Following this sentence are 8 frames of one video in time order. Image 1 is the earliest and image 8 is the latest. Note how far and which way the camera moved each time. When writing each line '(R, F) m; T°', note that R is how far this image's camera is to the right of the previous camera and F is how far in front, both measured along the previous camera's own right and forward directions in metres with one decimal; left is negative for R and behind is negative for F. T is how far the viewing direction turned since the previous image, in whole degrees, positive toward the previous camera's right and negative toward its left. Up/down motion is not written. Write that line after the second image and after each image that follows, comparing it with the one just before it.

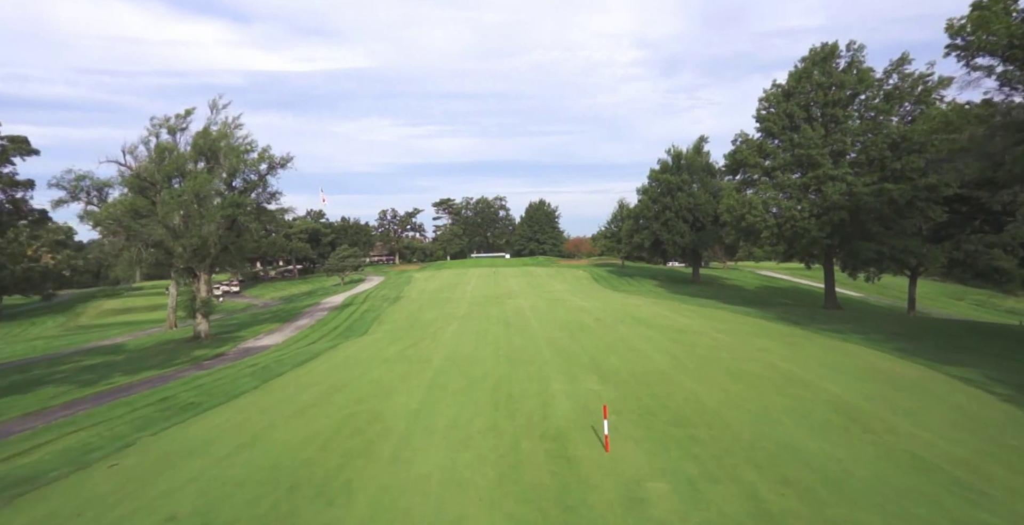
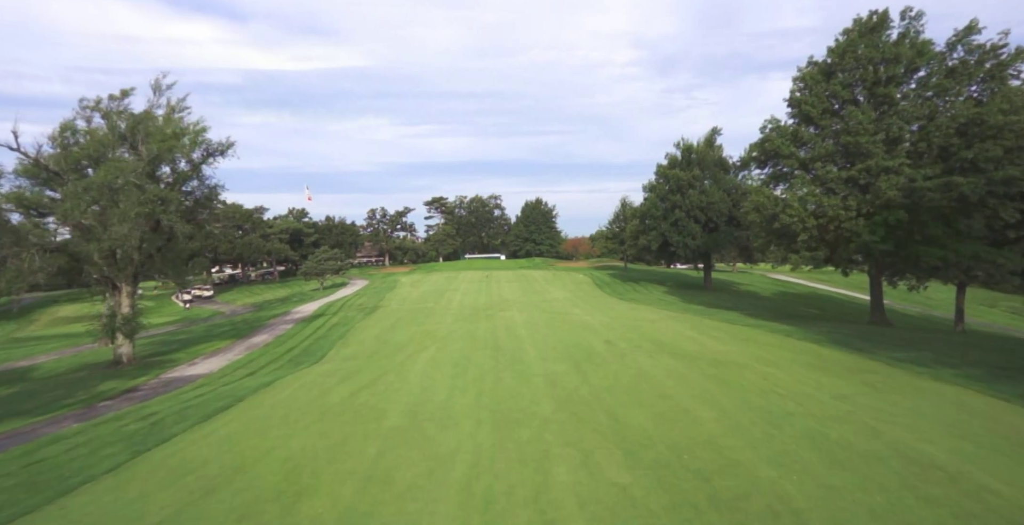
(+0.2, +3.6) m; 0°
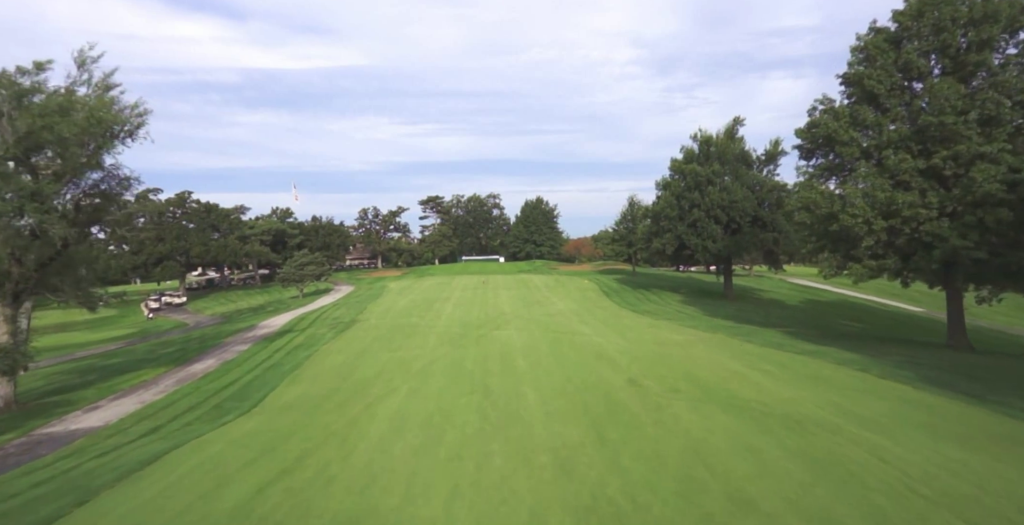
(+0.1, +3.8) m; 0°
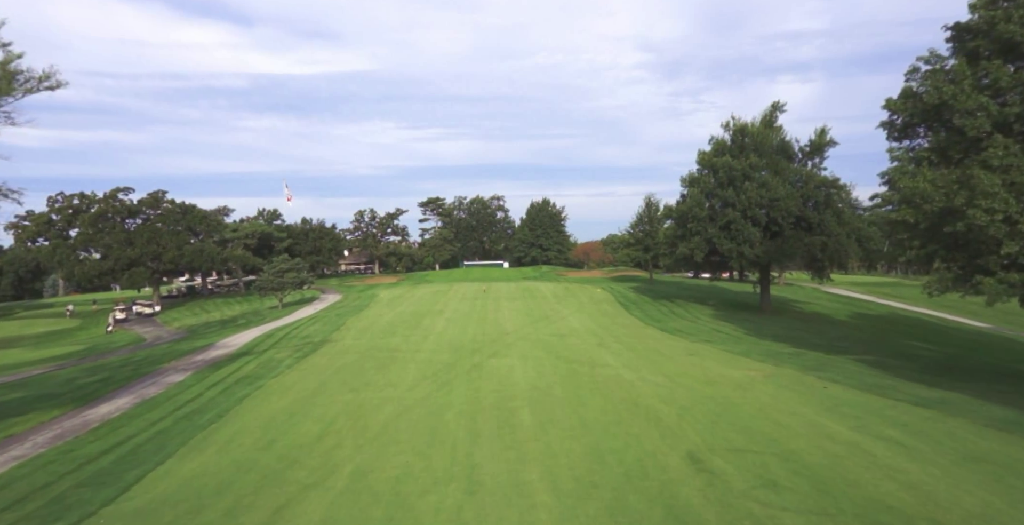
(+0.1, +4.2) m; -1°
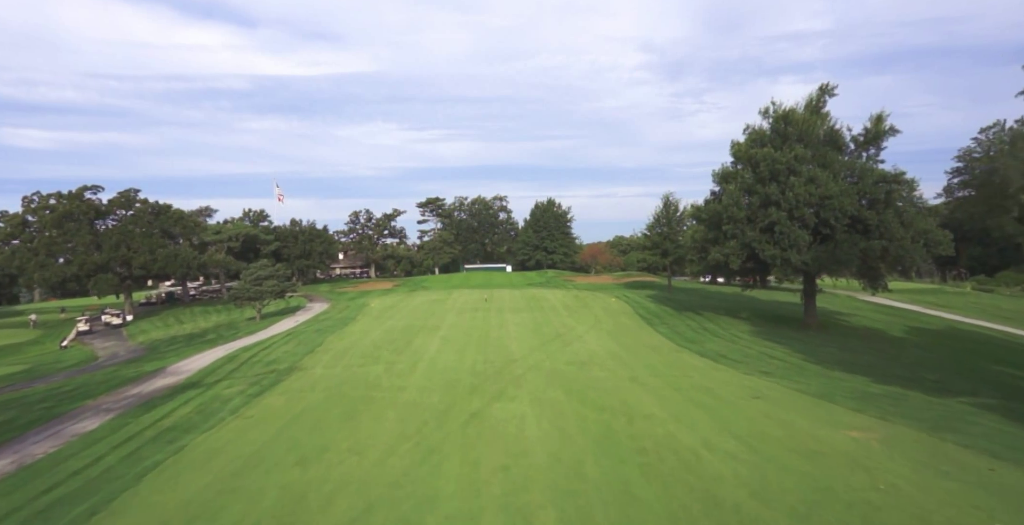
(-0.2, +3.8) m; 0°
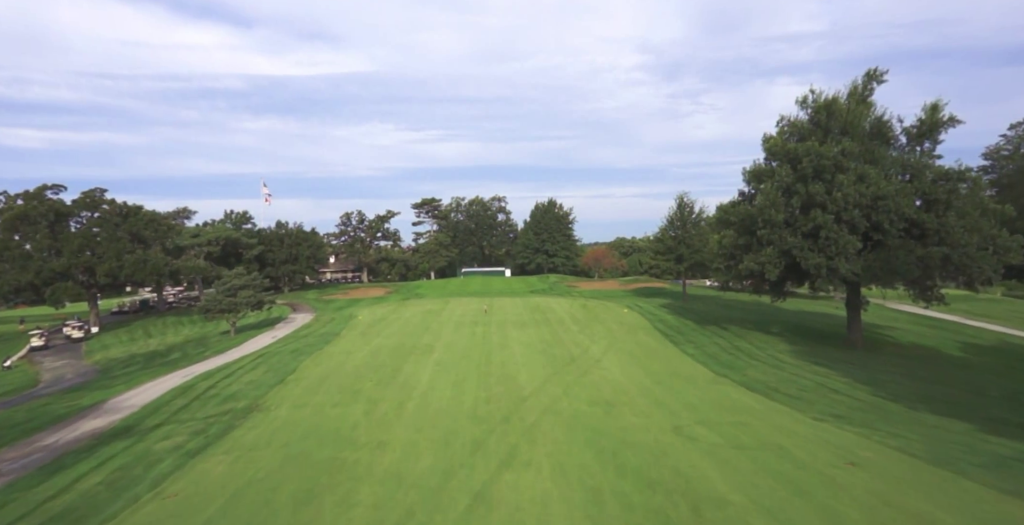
(-0.4, +3.1) m; 0°
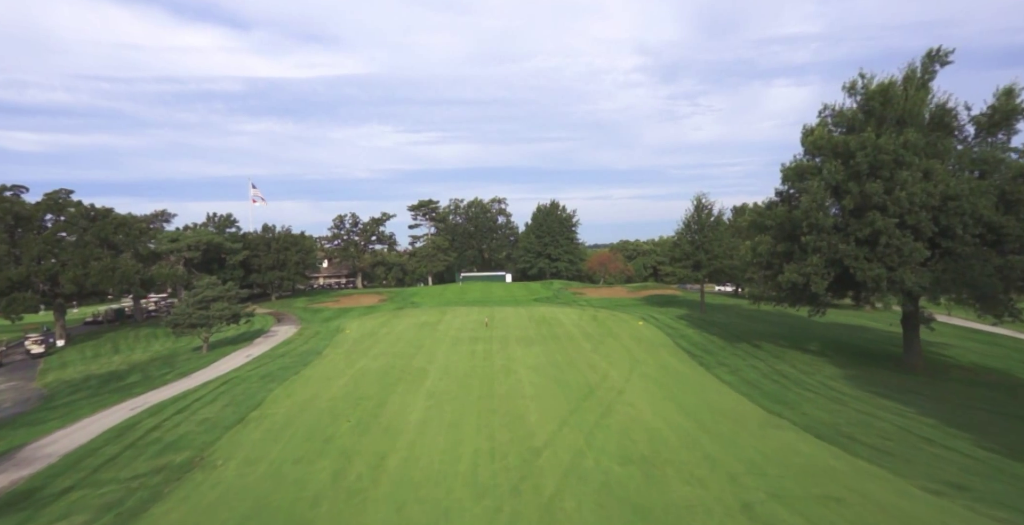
(-0.3, +2.9) m; 0°
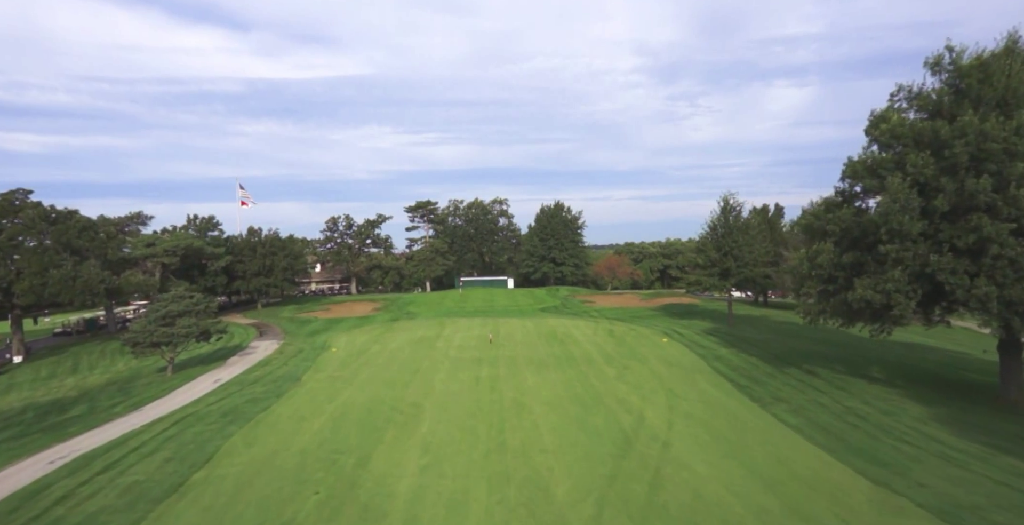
(-0.5, +3.3) m; 0°
